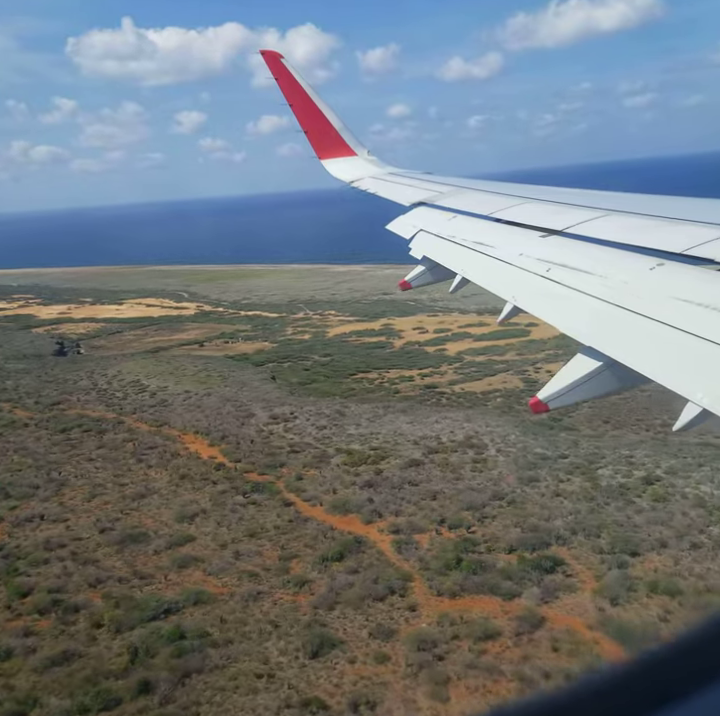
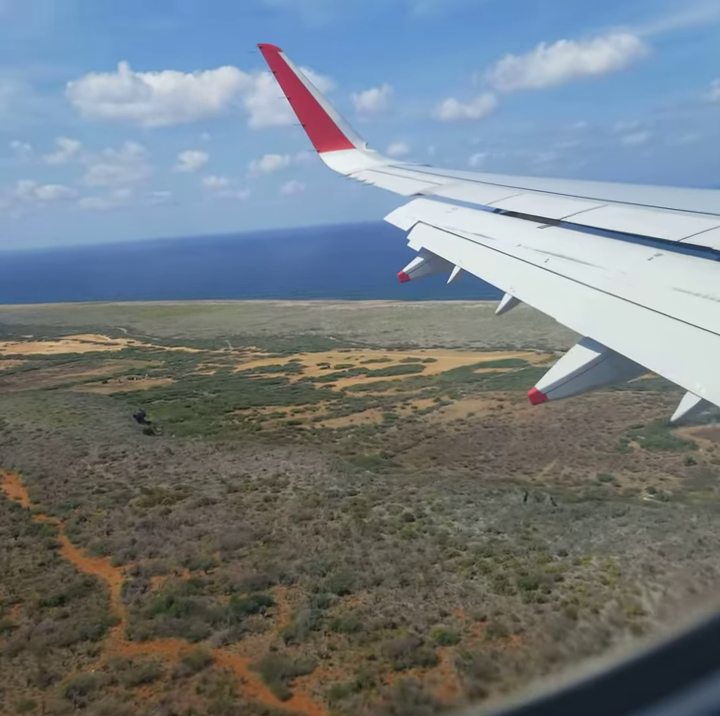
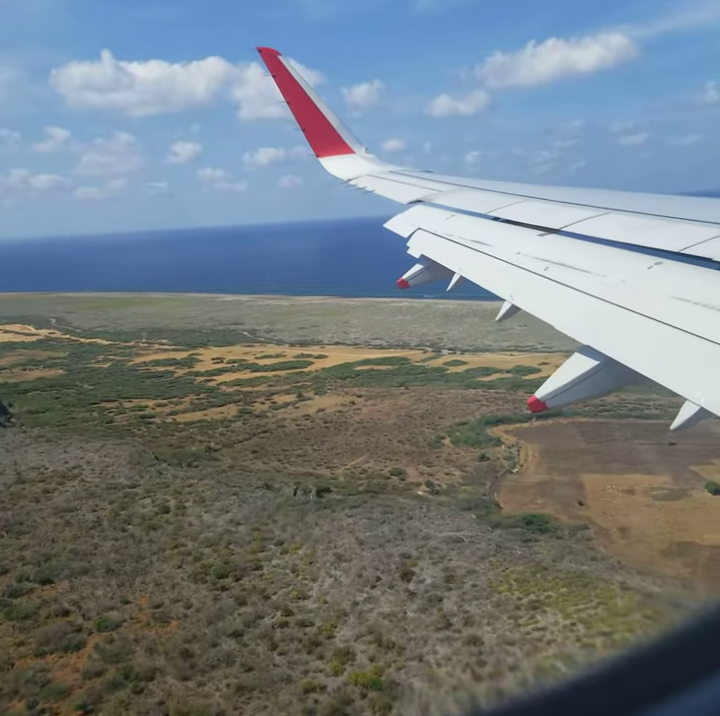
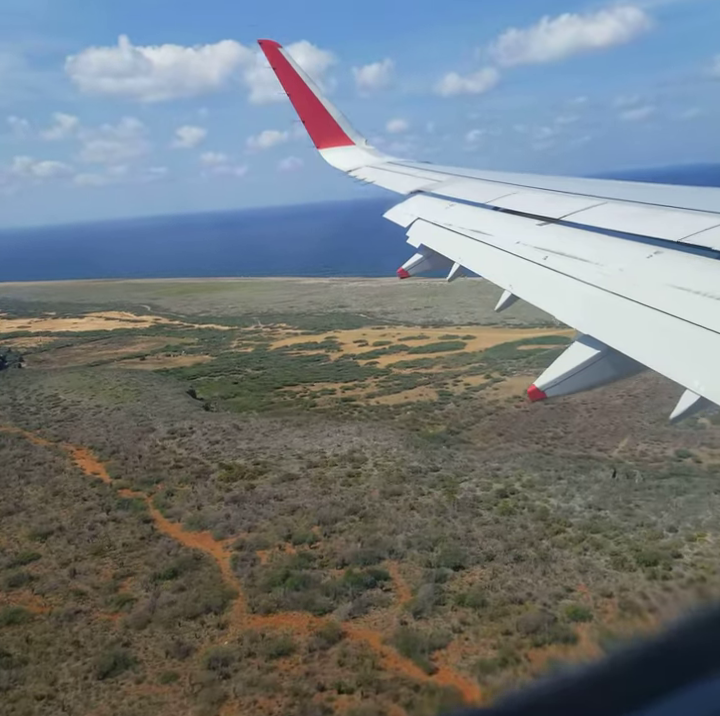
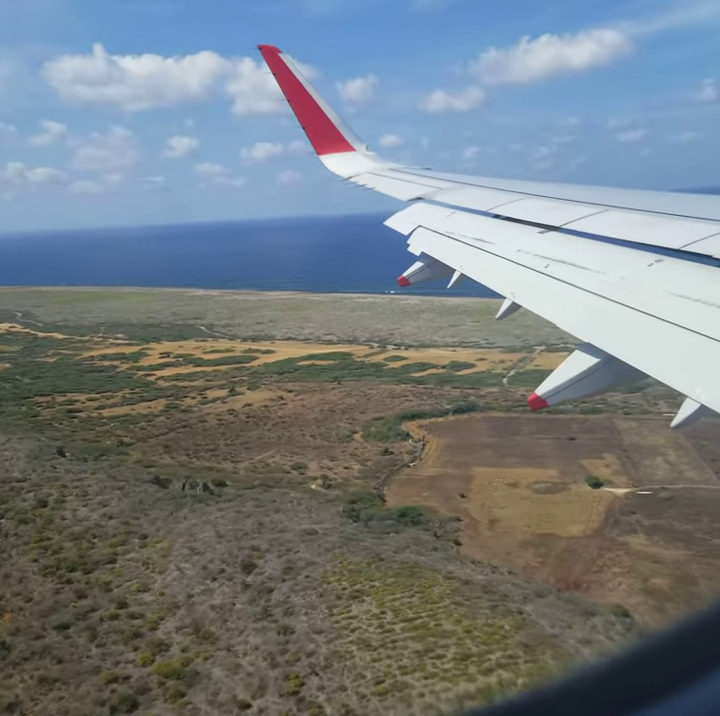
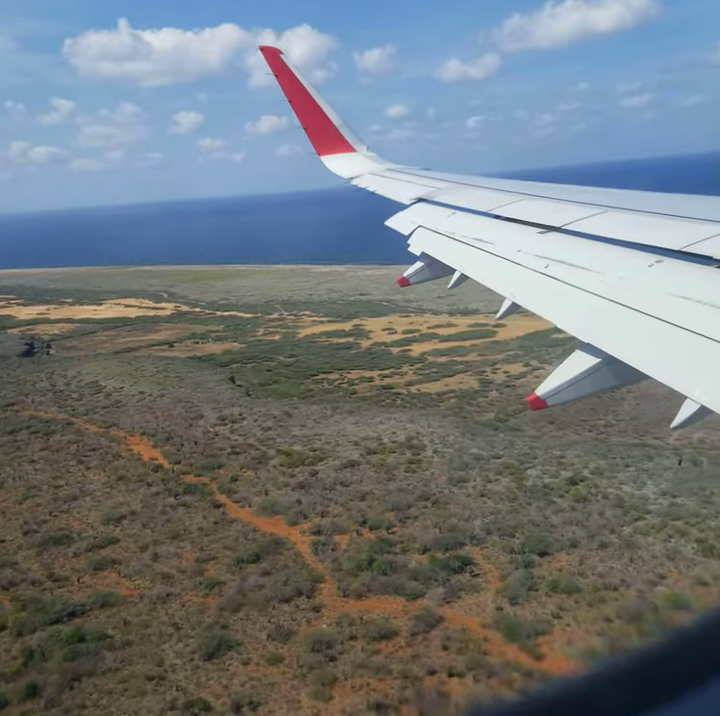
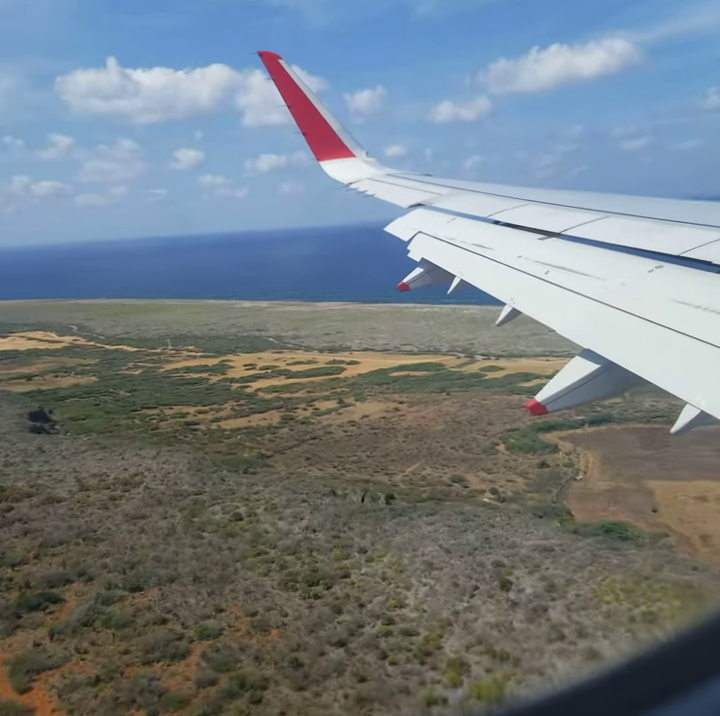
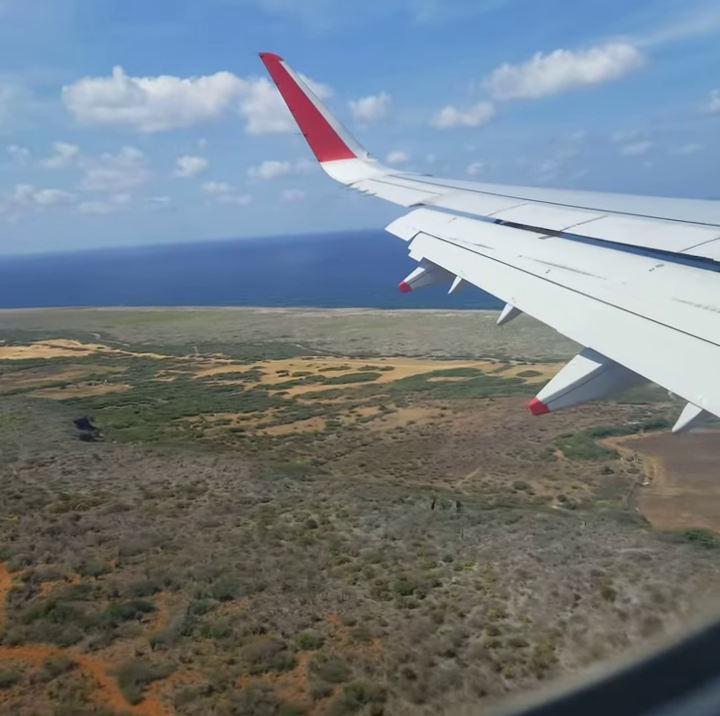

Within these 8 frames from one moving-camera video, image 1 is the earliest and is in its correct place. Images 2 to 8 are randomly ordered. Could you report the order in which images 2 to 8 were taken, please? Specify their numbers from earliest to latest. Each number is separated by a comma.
6, 4, 2, 8, 7, 3, 5
